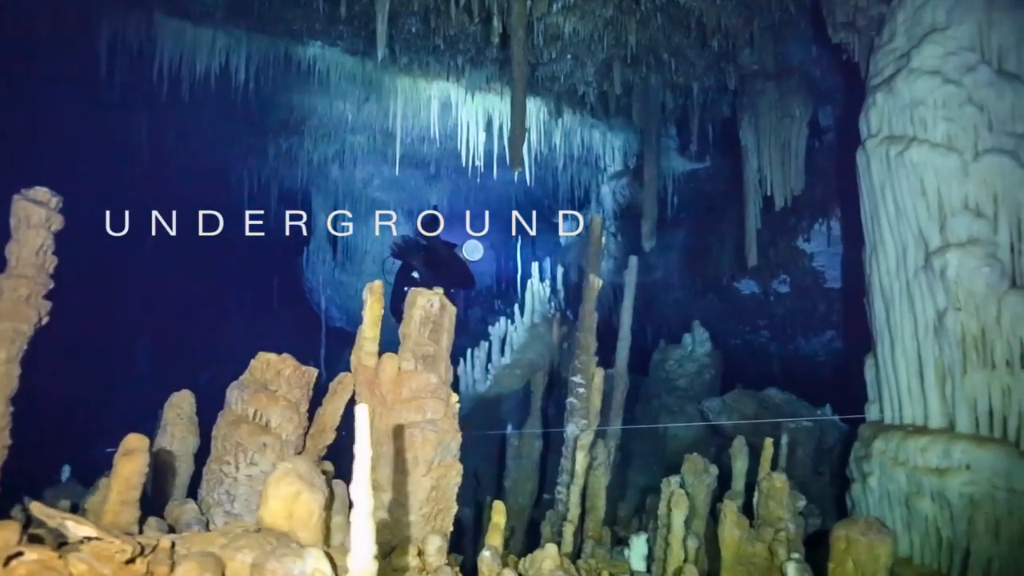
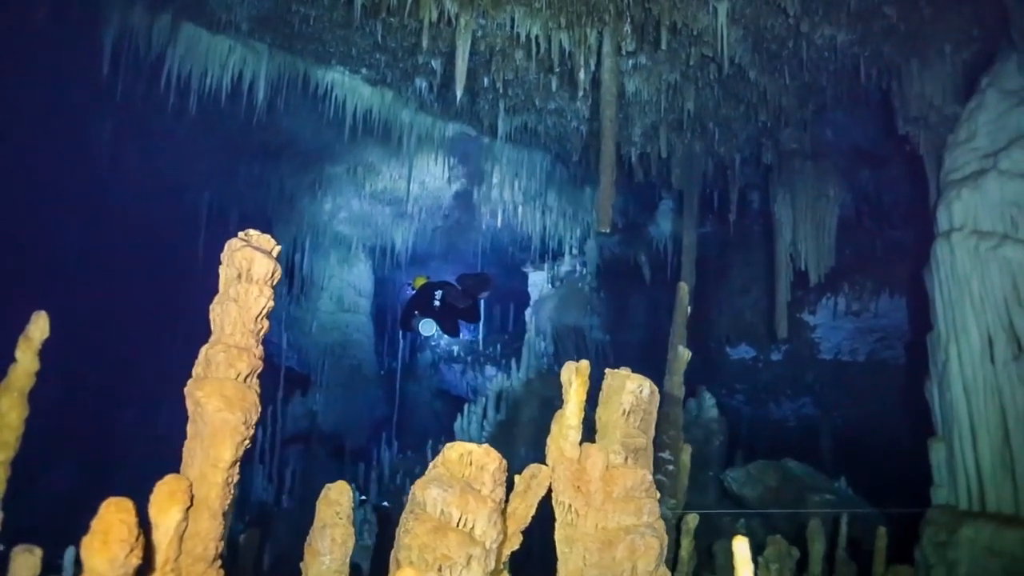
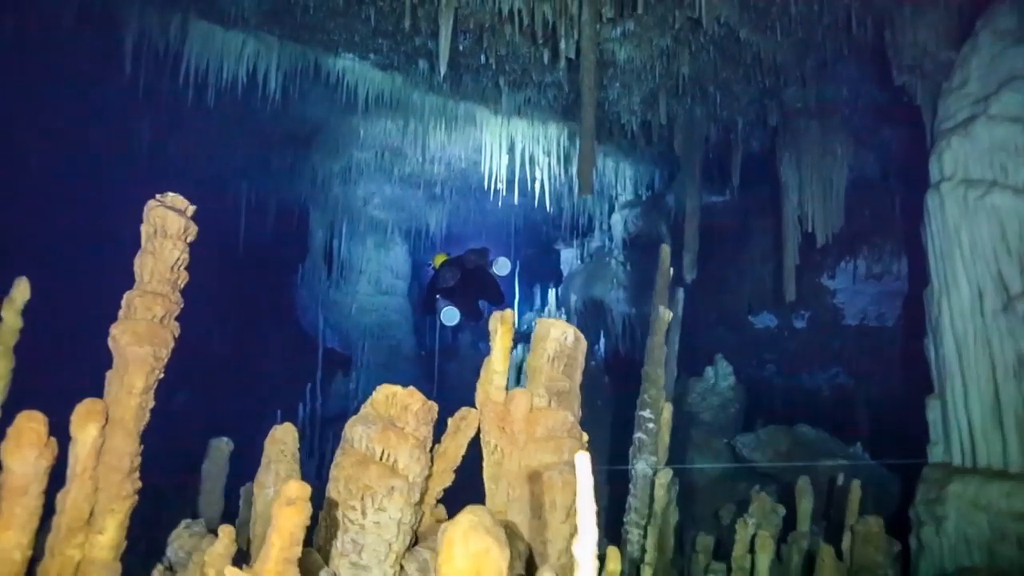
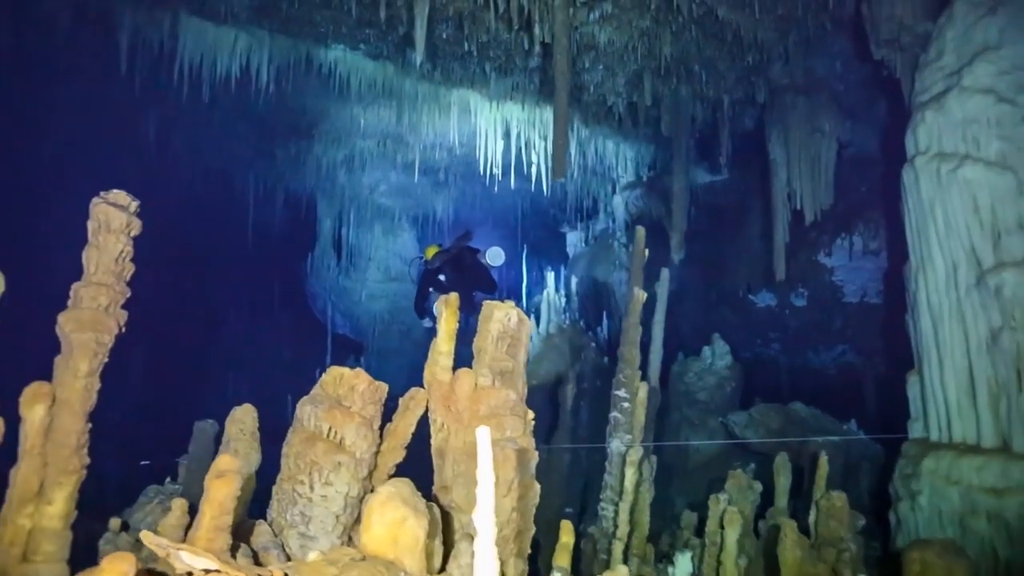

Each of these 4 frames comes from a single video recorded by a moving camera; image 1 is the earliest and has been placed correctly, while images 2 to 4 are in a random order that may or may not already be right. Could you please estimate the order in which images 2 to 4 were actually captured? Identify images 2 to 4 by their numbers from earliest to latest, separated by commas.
4, 3, 2
